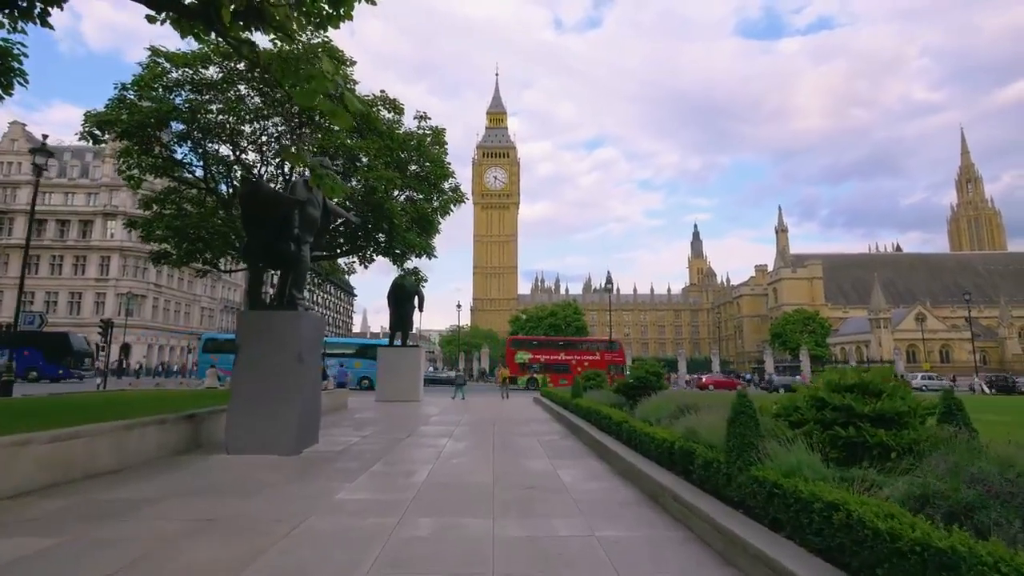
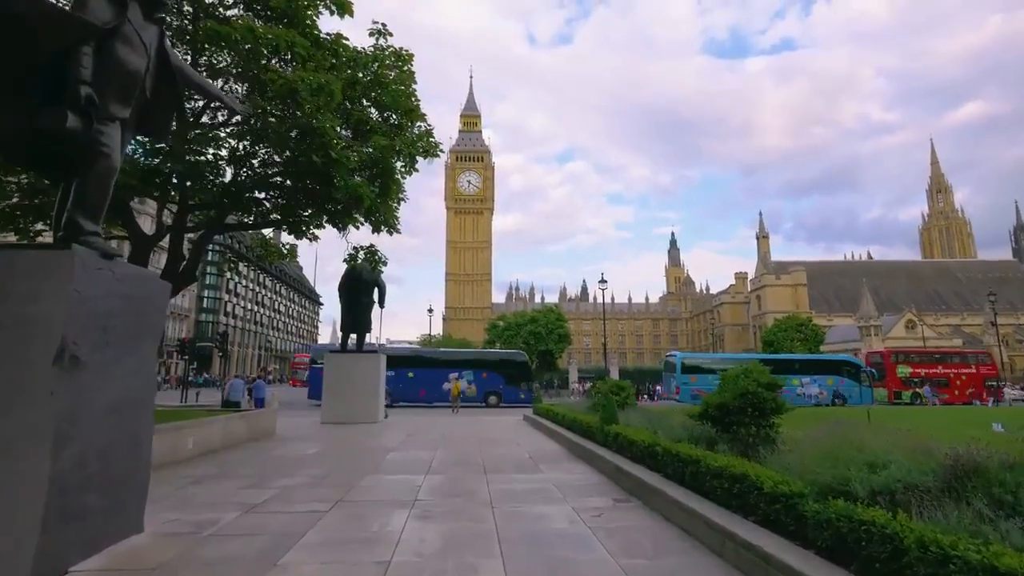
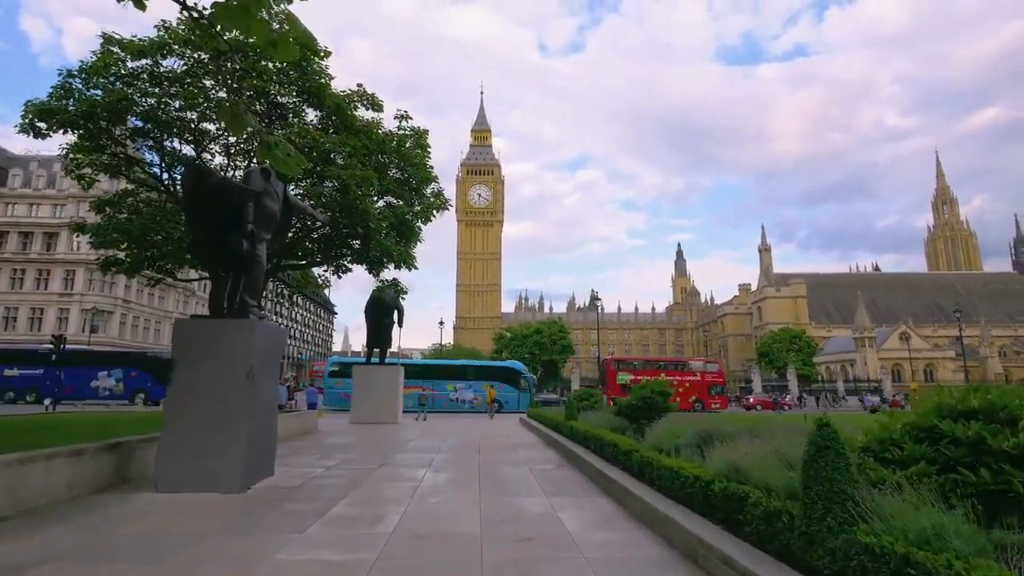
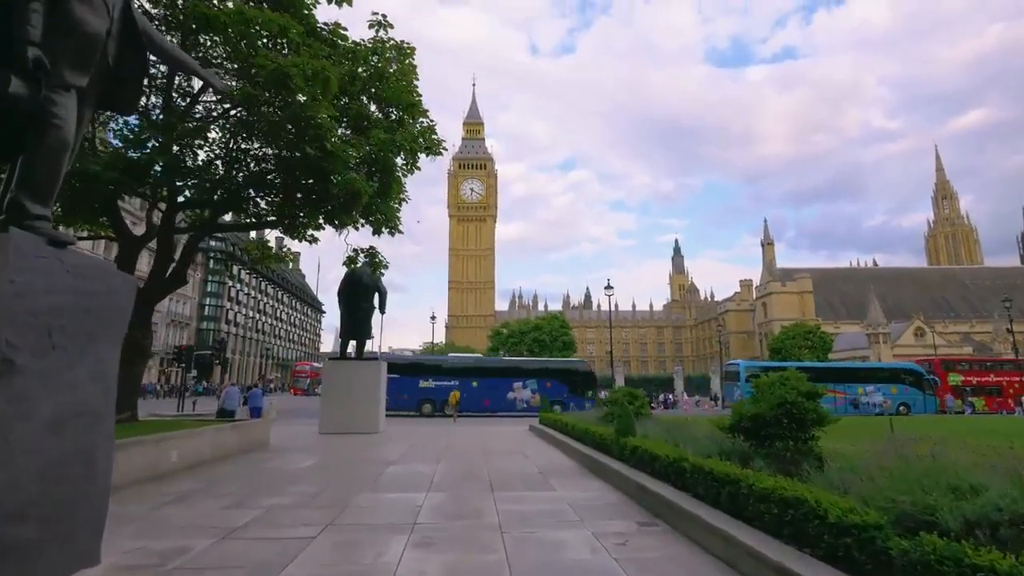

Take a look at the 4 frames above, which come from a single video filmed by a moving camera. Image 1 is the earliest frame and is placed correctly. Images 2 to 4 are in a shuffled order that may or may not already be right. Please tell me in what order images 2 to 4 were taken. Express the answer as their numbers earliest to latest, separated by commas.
3, 2, 4
